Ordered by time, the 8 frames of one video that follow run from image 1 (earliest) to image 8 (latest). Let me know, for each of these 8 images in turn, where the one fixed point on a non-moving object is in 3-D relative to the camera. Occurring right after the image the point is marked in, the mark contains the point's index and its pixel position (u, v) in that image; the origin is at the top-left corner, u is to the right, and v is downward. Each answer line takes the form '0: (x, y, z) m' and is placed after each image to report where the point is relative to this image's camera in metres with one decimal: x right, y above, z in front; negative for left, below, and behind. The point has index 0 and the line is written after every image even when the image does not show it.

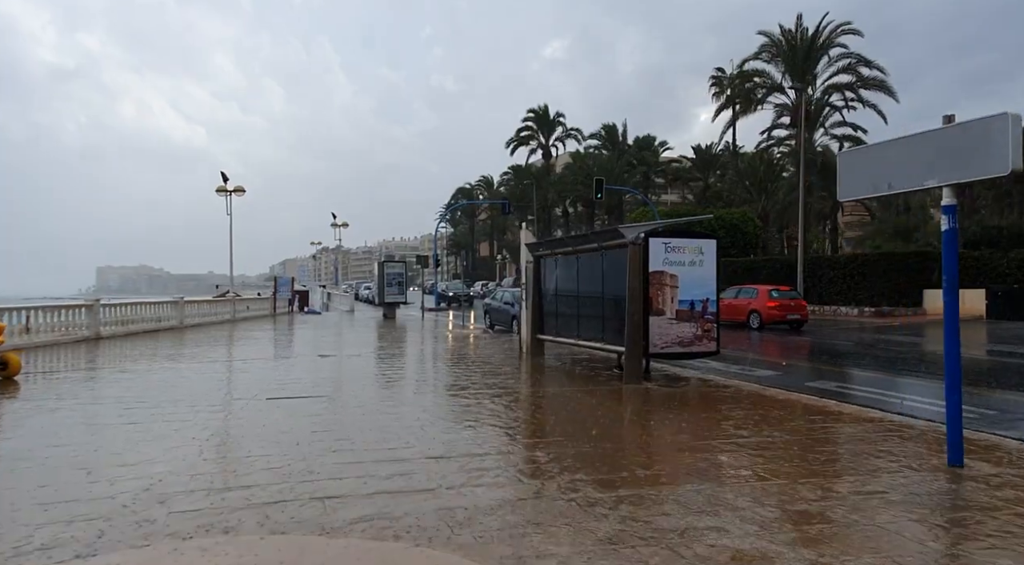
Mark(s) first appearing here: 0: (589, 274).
0: (+1.5, +0.1, +11.9) m
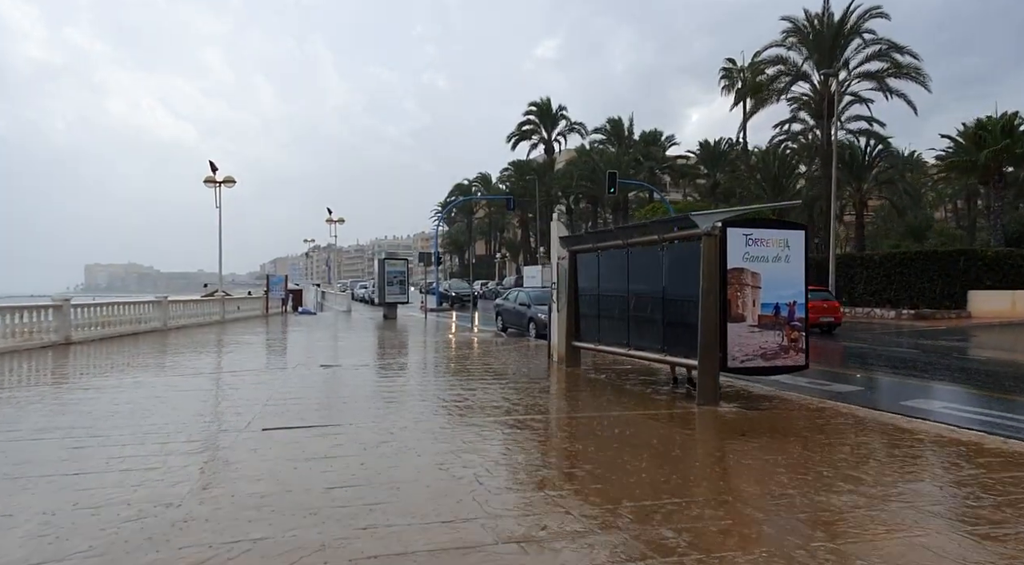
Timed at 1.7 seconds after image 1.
0: (+2.1, +0.1, +10.1) m
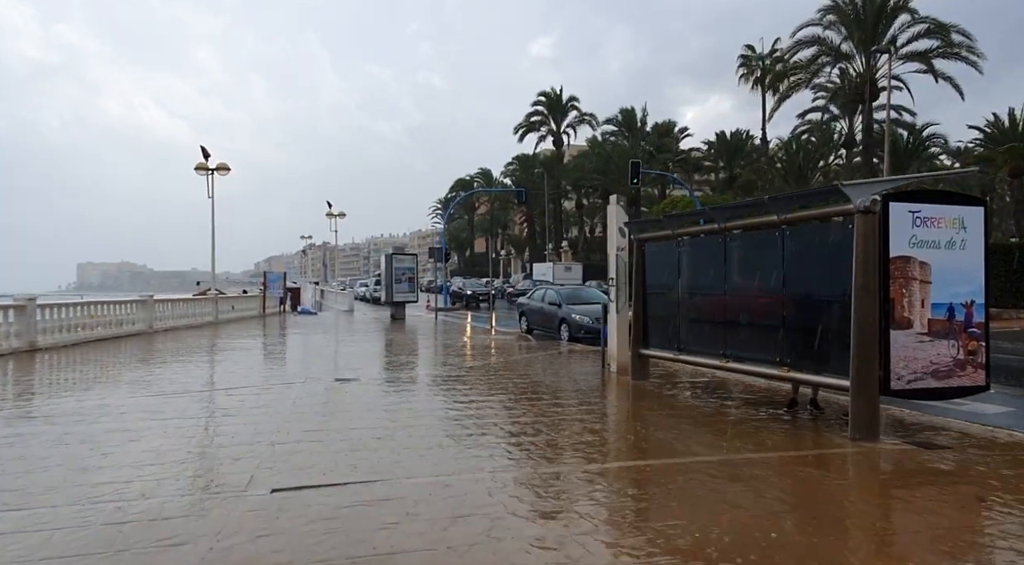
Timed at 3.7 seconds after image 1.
0: (+3.0, +0.2, +8.0) m
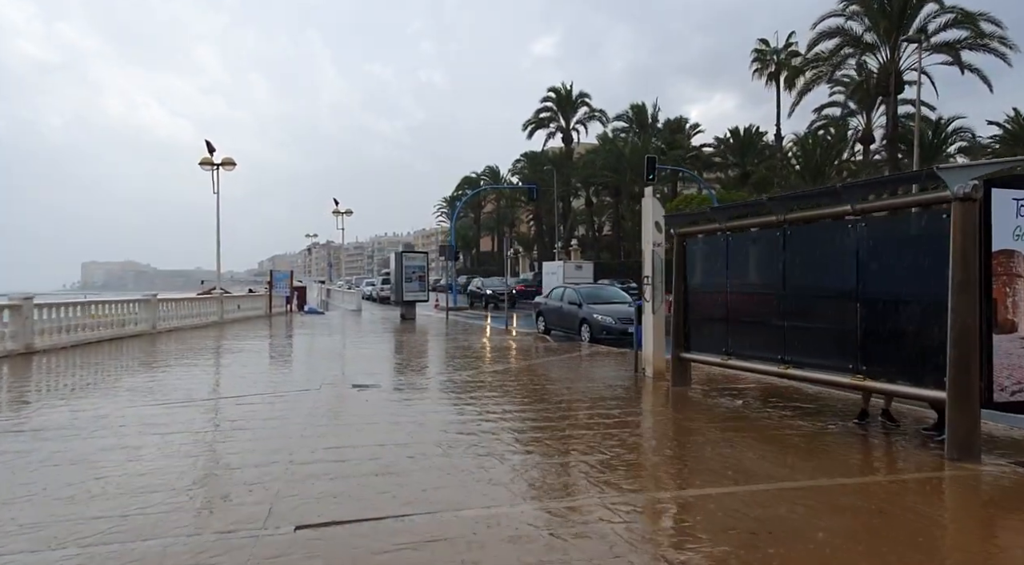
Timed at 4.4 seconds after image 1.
0: (+3.4, +0.2, +7.2) m
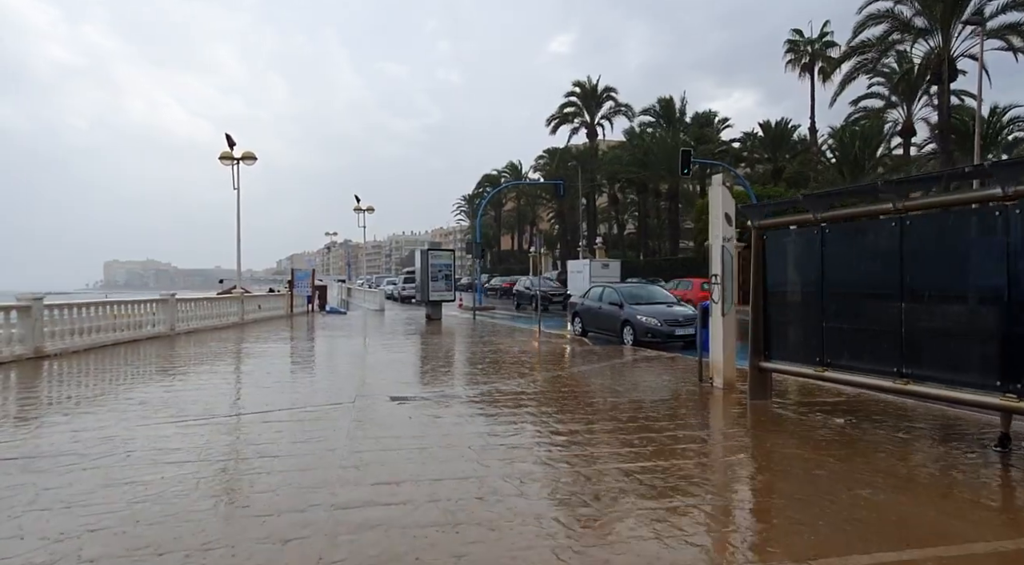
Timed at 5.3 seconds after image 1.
0: (+4.1, +0.2, +6.1) m
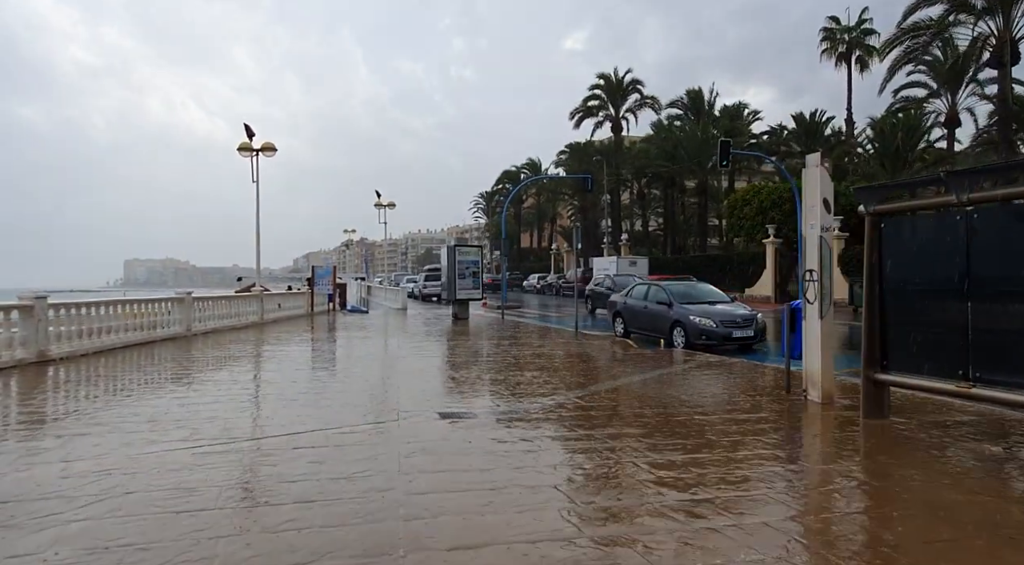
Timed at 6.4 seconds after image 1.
0: (+4.7, +0.3, +4.8) m
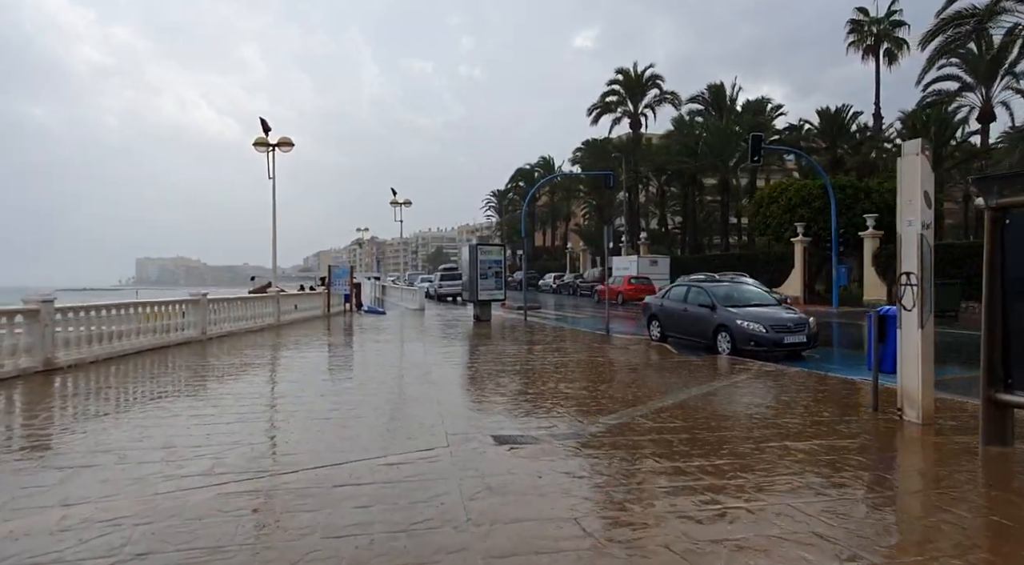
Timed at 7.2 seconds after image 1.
0: (+5.3, +0.2, +3.8) m
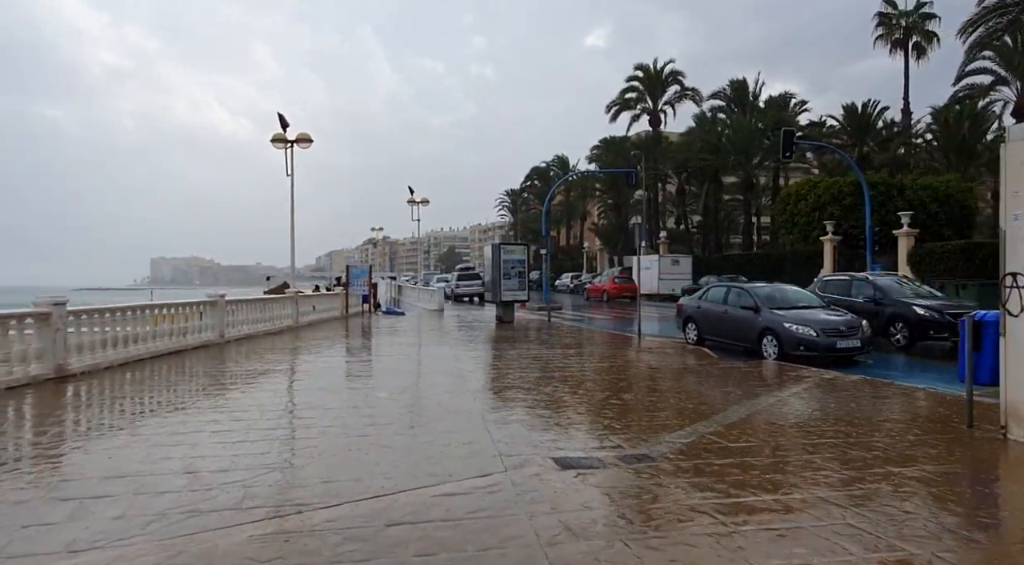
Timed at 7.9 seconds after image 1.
0: (+5.8, +0.2, +3.0) m
